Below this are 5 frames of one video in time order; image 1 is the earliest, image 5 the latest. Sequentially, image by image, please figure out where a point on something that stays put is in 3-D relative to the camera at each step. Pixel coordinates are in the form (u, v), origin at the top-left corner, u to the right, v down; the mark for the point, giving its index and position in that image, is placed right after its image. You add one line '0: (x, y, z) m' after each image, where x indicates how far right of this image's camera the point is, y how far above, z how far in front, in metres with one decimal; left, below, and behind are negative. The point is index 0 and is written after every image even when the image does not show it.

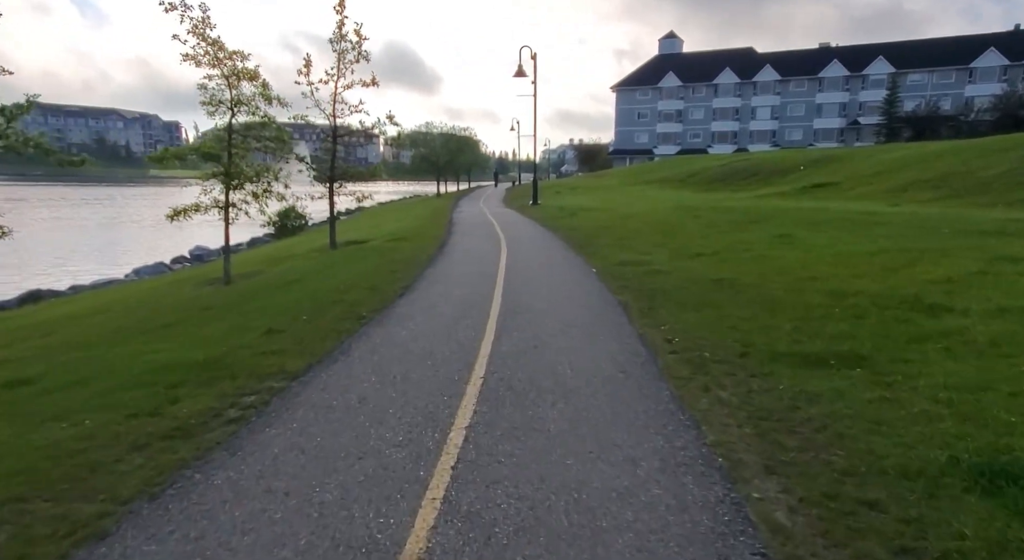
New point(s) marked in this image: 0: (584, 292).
0: (+1.4, -0.2, +11.1) m
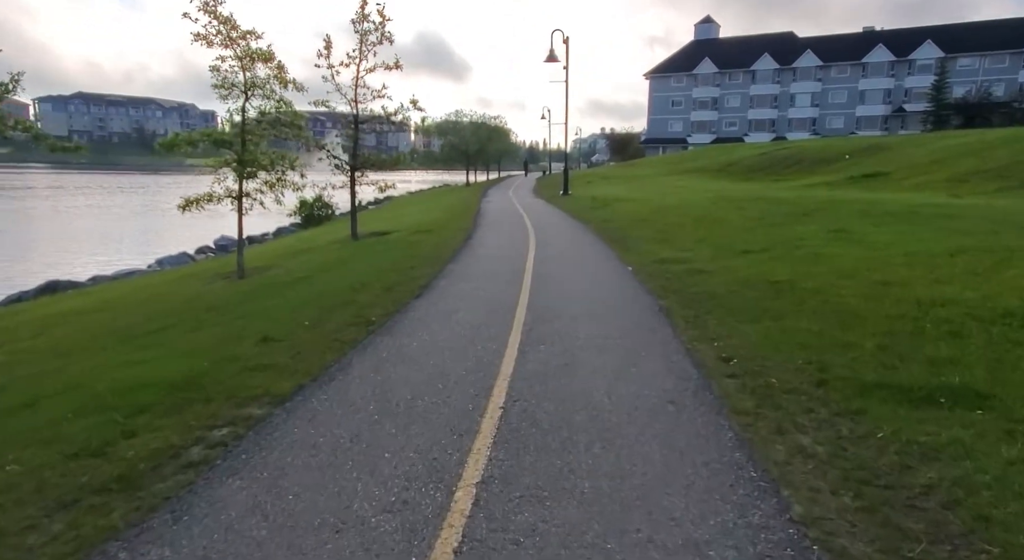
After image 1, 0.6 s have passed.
0: (+1.8, -0.3, +9.9) m
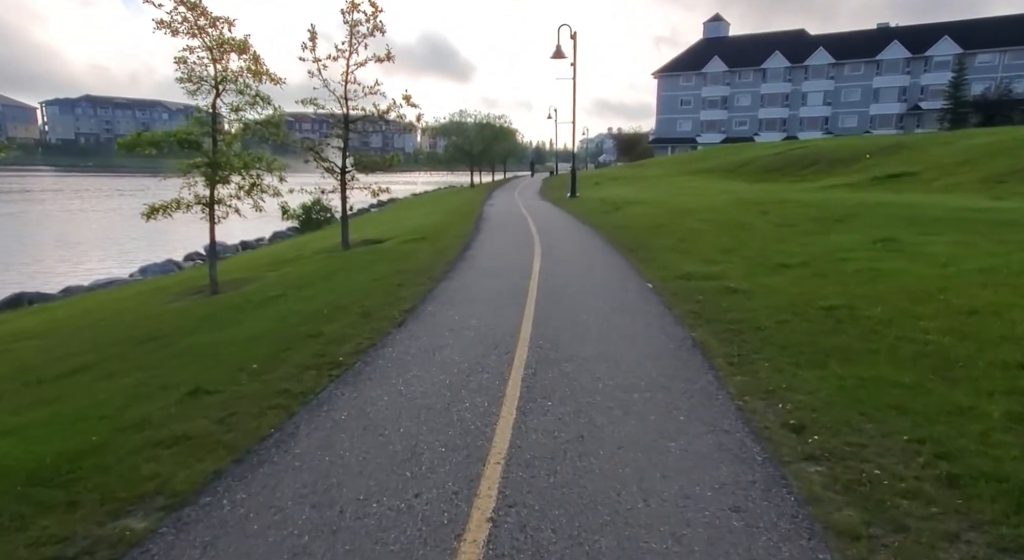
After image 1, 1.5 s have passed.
0: (+1.9, -0.6, +8.3) m
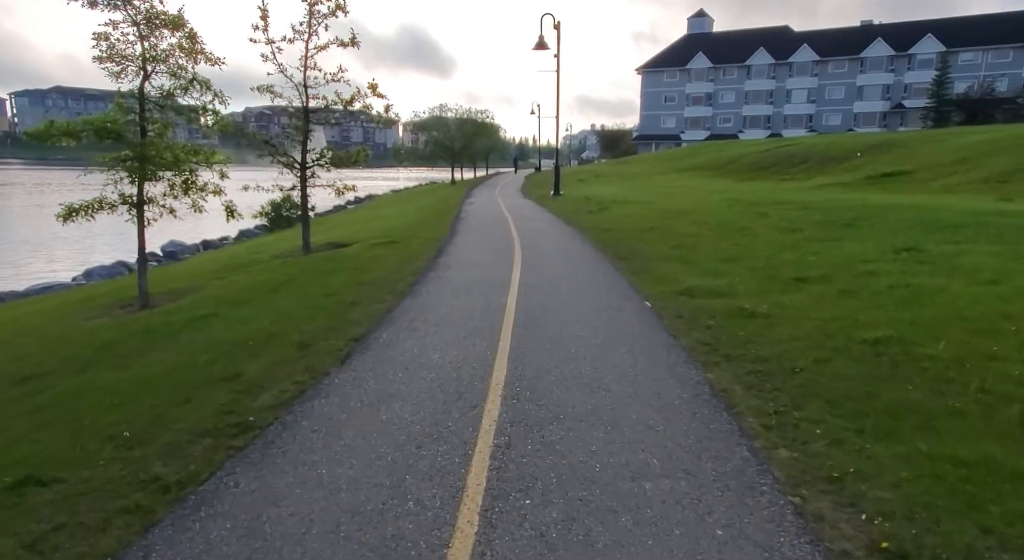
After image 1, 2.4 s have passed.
0: (+1.5, -0.9, +6.6) m
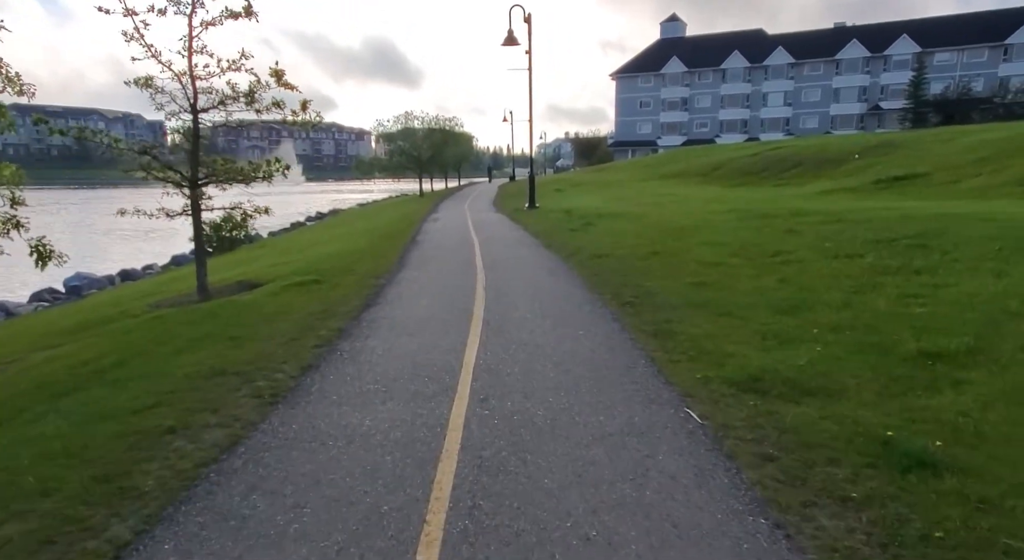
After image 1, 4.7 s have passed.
0: (+1.1, -1.8, +2.5) m
